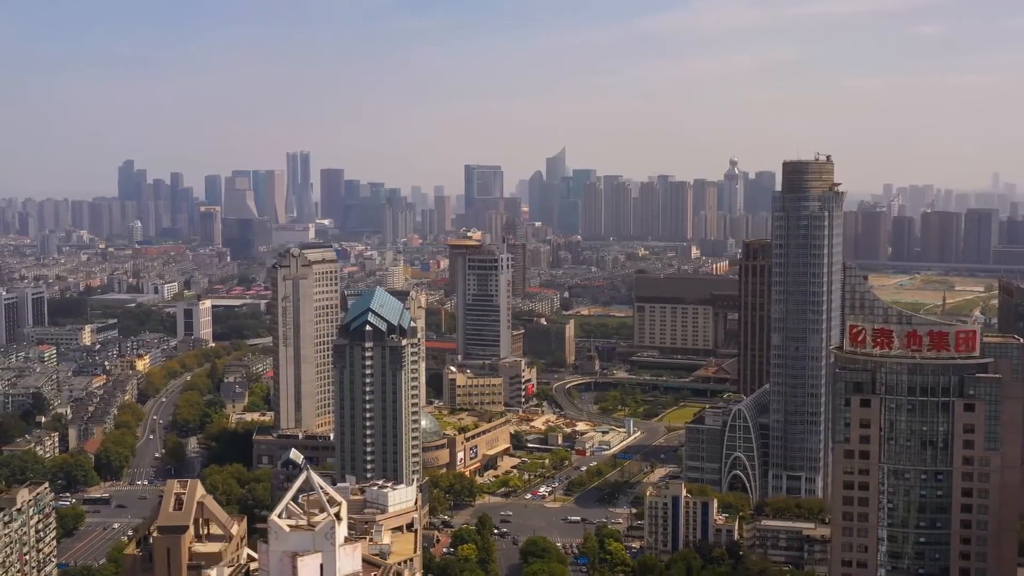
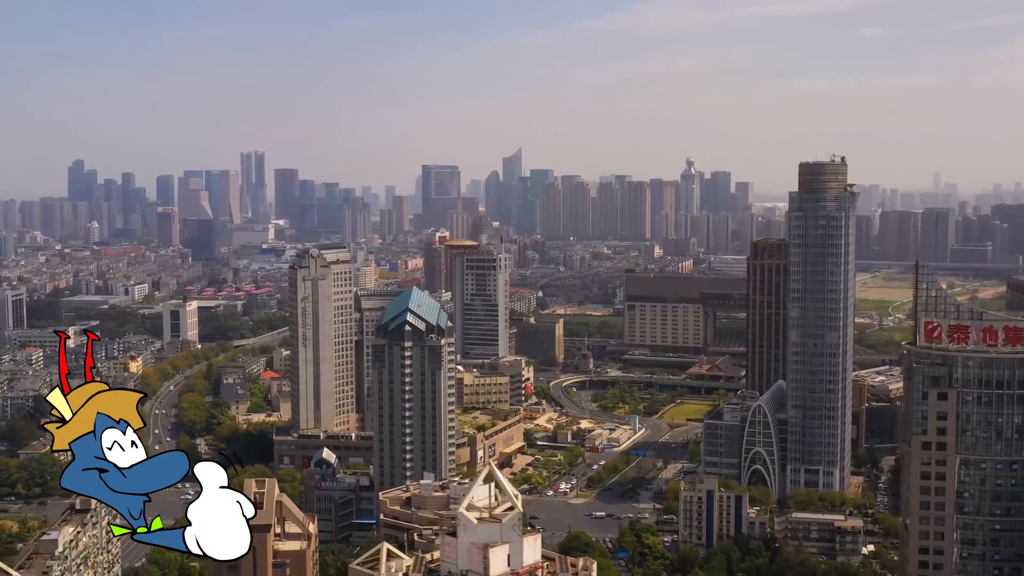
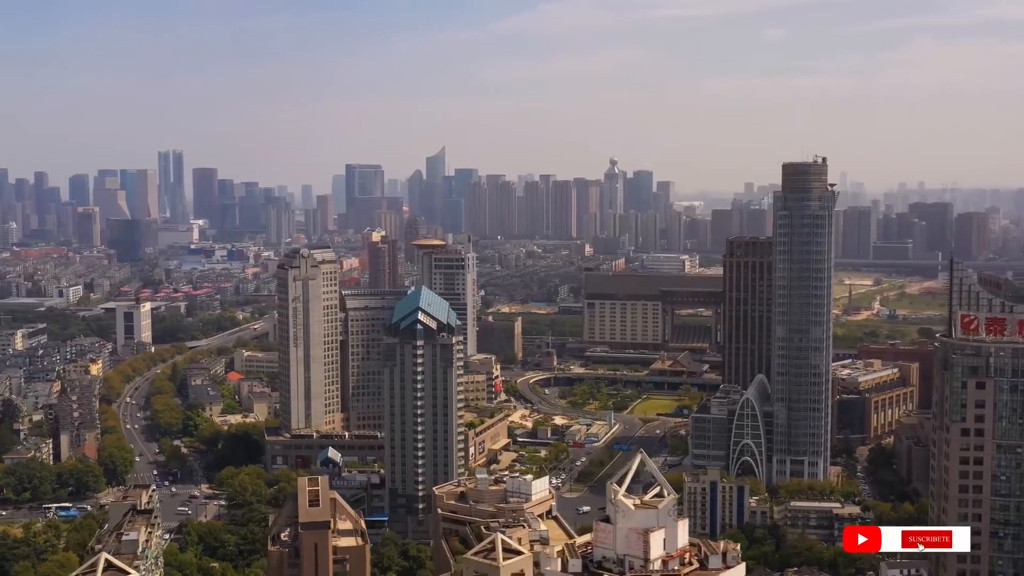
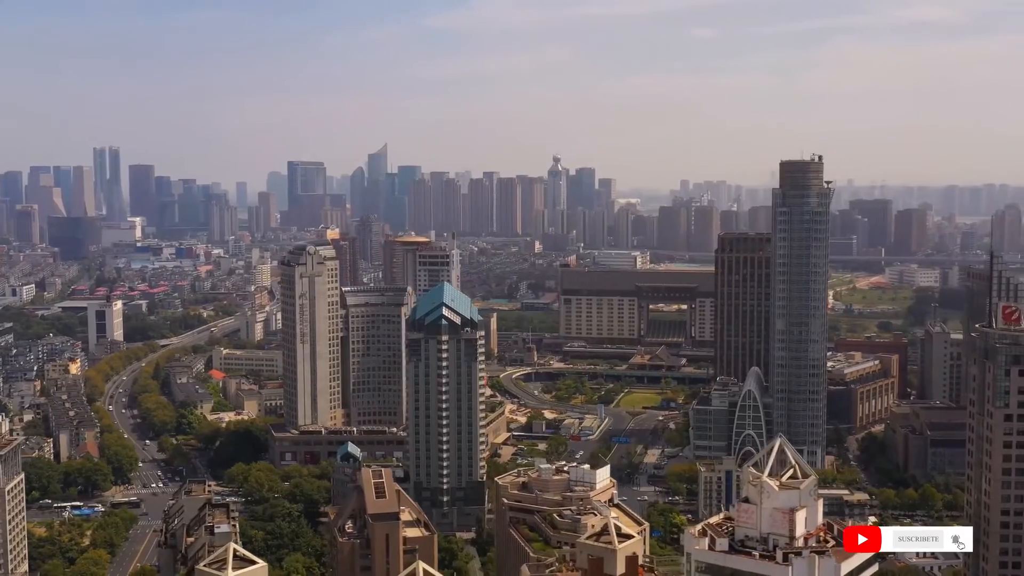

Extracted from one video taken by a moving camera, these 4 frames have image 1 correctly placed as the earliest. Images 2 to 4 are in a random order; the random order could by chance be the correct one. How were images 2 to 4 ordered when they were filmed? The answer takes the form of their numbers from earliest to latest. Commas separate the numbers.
2, 3, 4
